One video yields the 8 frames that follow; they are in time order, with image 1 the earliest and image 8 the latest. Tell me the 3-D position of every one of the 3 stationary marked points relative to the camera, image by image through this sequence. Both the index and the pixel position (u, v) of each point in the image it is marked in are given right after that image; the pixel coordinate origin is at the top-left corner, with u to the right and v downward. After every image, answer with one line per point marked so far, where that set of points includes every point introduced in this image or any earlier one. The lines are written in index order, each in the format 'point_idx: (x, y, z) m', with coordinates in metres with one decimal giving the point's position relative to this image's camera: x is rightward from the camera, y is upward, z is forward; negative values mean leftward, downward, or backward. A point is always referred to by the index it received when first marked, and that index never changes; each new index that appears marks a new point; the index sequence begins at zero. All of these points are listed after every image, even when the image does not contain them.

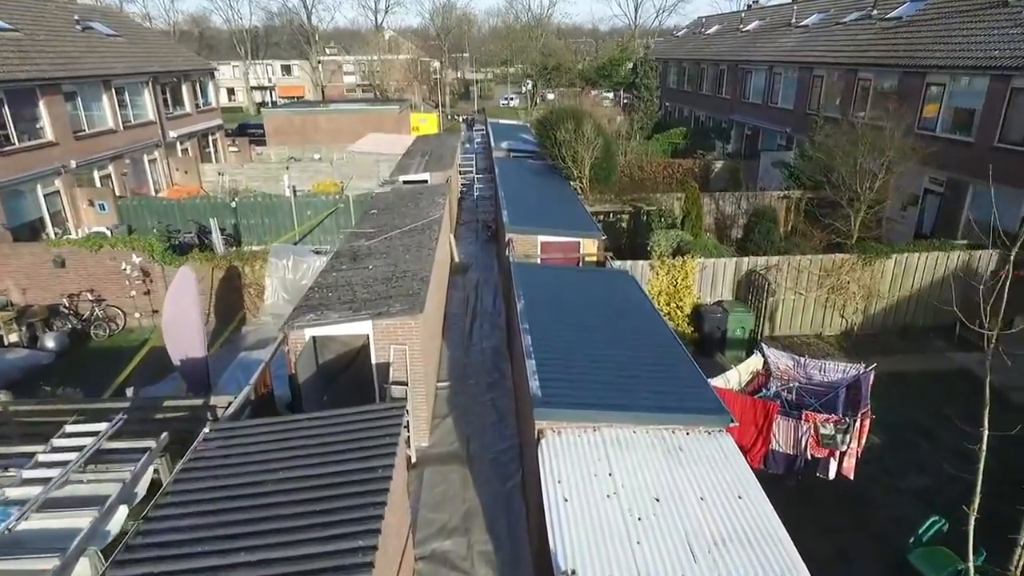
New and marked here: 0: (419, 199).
0: (-3.0, +3.0, +18.1) m
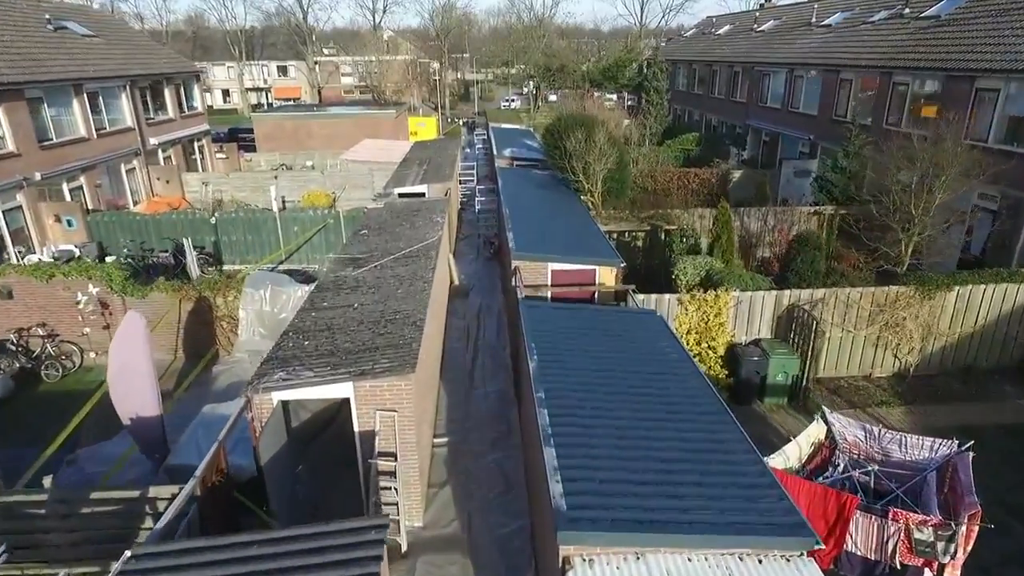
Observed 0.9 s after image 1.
0: (-2.8, +2.2, +16.5) m
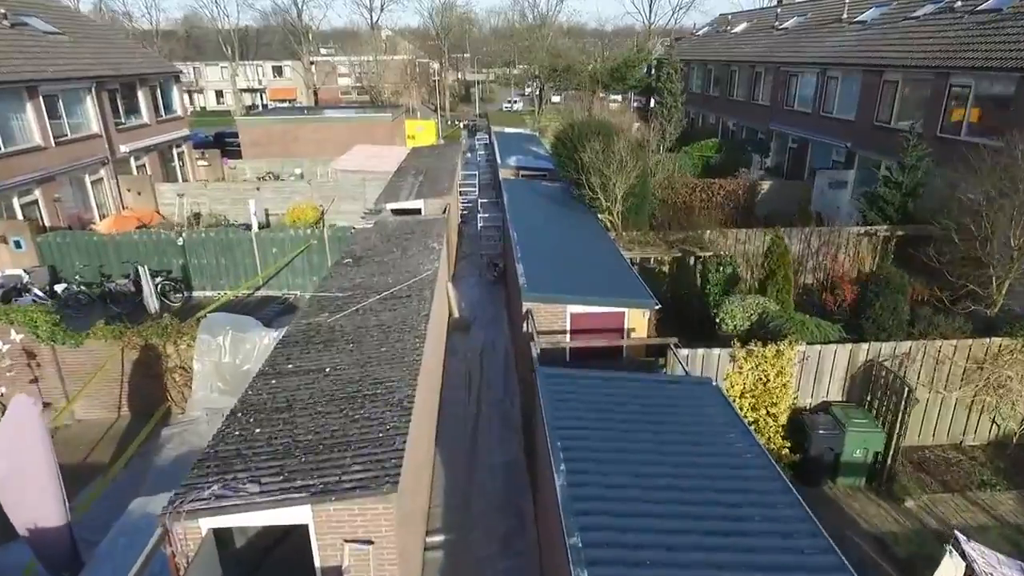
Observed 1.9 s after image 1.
0: (-2.6, +1.3, +14.3) m
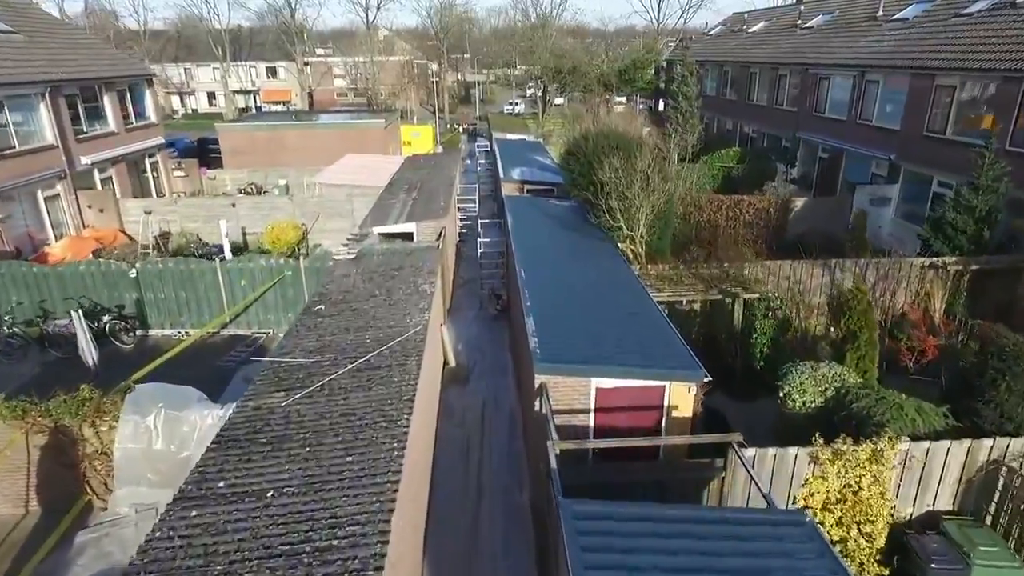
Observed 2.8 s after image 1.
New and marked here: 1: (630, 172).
0: (-2.5, +0.3, +12.0) m
1: (+2.9, +2.9, +14.0) m
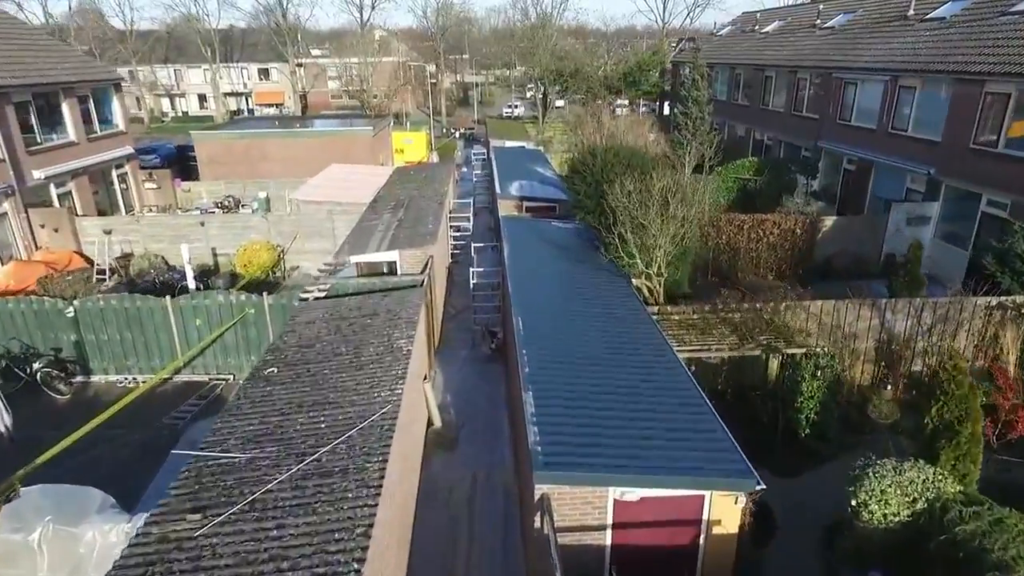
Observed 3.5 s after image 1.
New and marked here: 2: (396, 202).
0: (-2.6, -0.6, +10.1) m
1: (+2.9, +2.0, +12.0) m
2: (-3.8, +2.8, +18.3) m
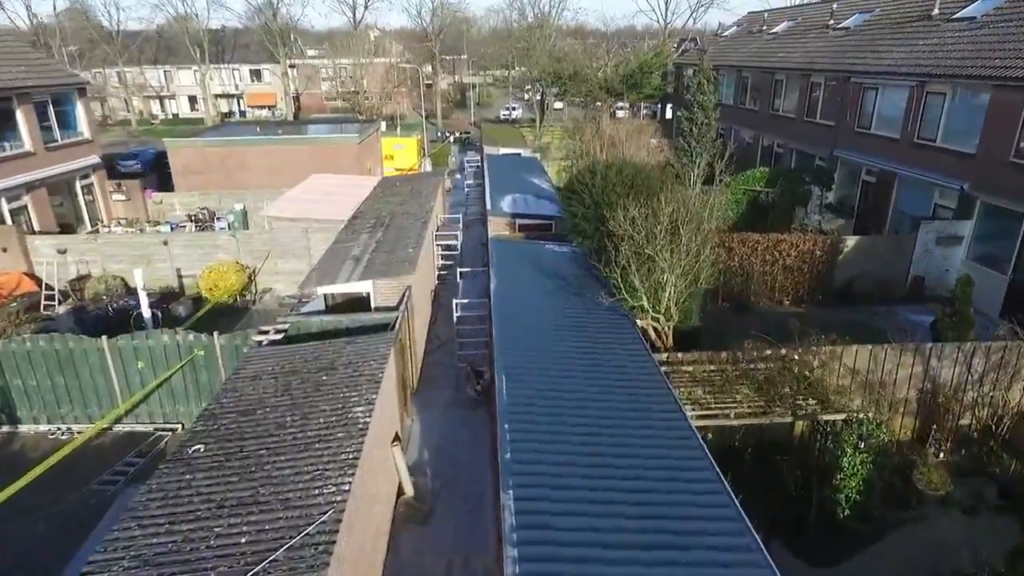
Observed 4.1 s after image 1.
0: (-2.8, -1.3, +8.5) m
1: (+2.6, +1.2, +10.4) m
2: (-4.0, +2.1, +16.7) m
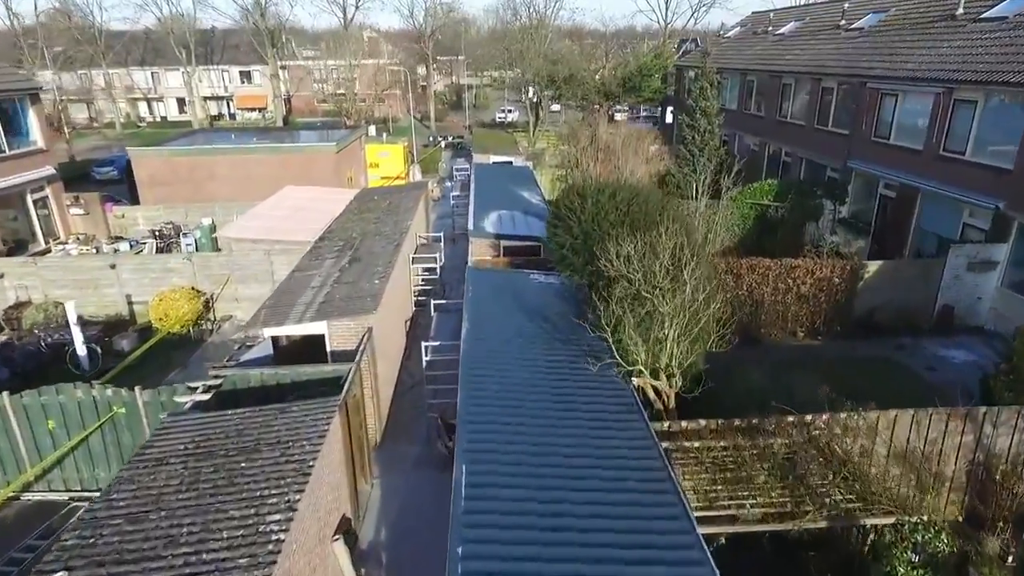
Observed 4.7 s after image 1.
0: (-3.3, -2.1, +6.9) m
1: (+2.2, +0.5, +8.8) m
2: (-4.5, +1.3, +15.1) m
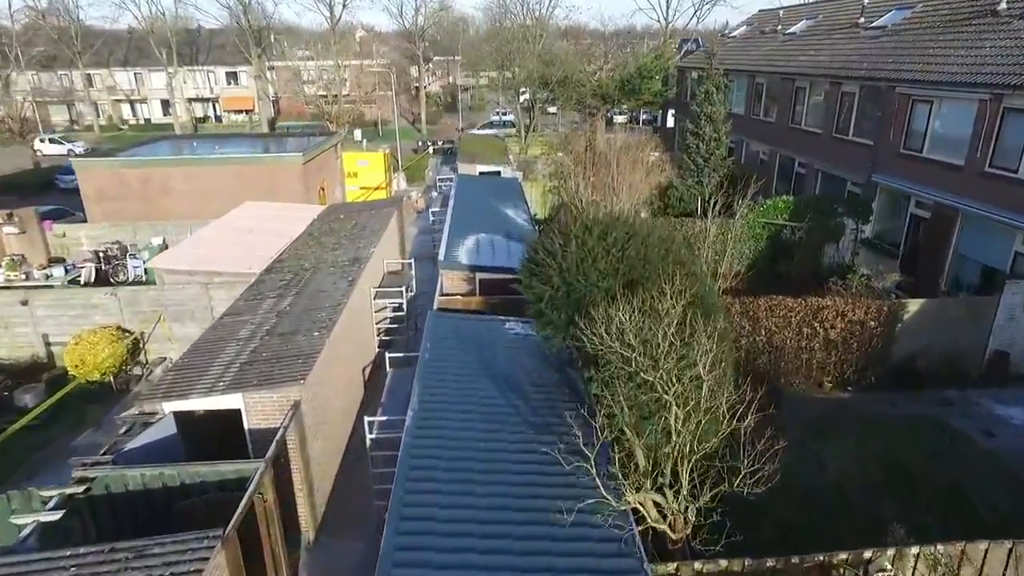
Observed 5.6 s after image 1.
0: (-3.8, -3.0, +4.7) m
1: (+1.6, -0.5, +6.6) m
2: (-5.0, +0.3, +12.9) m
